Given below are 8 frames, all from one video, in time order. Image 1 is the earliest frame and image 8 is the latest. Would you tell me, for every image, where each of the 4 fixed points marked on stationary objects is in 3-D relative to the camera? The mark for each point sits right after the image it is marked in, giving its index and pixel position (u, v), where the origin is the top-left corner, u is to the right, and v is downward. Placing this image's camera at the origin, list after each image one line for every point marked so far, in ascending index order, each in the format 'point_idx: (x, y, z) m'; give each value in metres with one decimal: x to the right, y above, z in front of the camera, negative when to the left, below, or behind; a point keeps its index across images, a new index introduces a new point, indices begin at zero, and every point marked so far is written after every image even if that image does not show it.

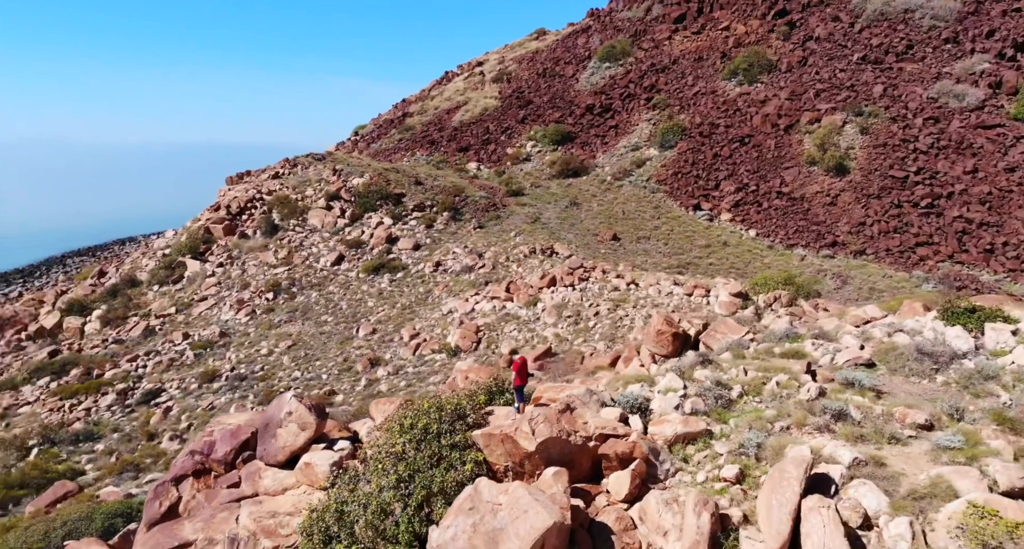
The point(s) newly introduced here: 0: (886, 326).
0: (+5.6, -0.8, +9.8) m
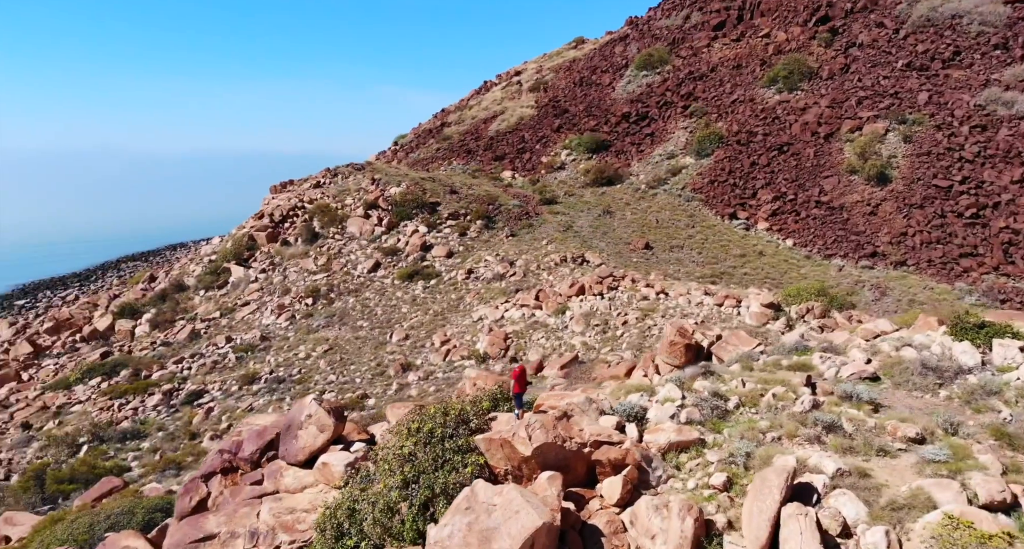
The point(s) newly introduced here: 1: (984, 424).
0: (+5.7, -1.0, +9.8) m
1: (+5.5, -1.7, +7.6) m
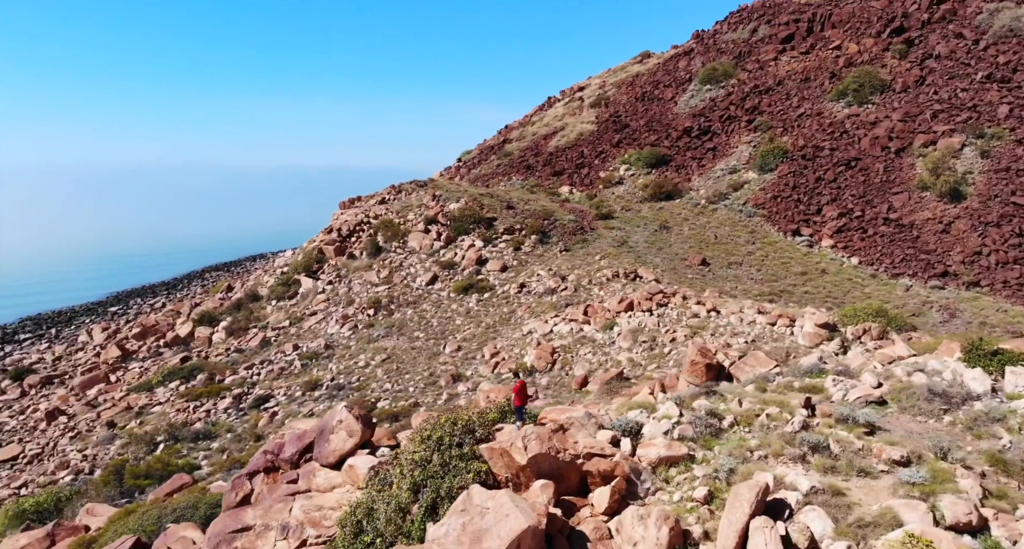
0: (+6.0, -1.4, +9.9) m
1: (+5.5, -2.0, +7.7) m
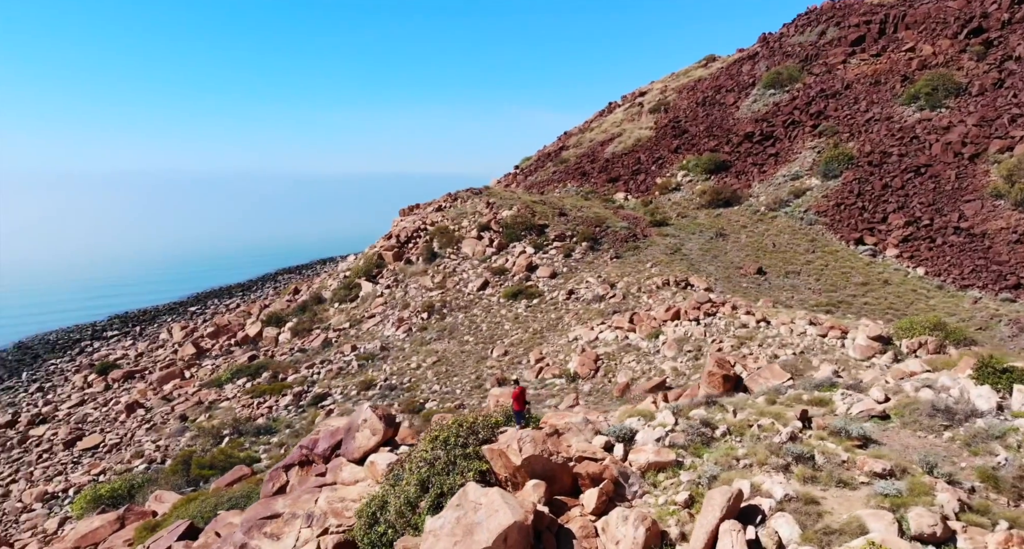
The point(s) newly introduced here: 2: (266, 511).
0: (+6.1, -1.6, +9.9) m
1: (+5.4, -2.2, +7.7) m
2: (-3.7, -3.6, +9.9) m
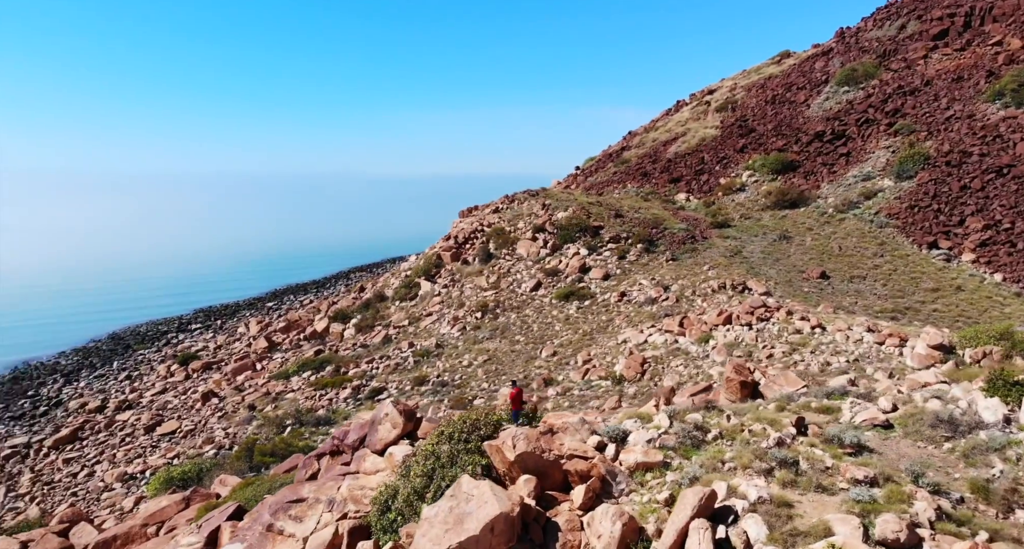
0: (+6.2, -1.7, +9.7) m
1: (+5.3, -2.4, +7.7) m
2: (-3.6, -3.6, +10.8) m
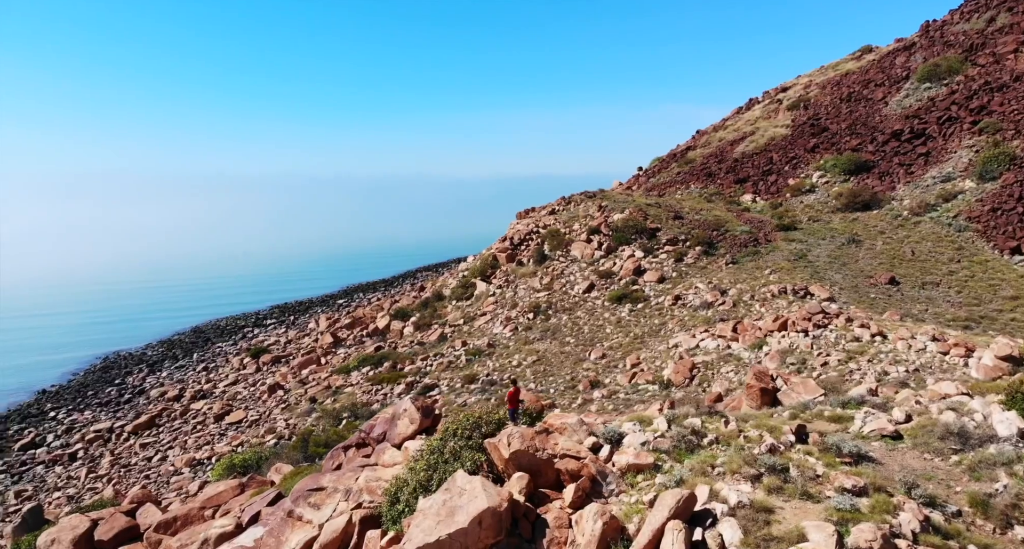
0: (+6.3, -1.8, +9.4) m
1: (+5.2, -2.5, +7.5) m
2: (-3.4, -3.6, +11.4) m
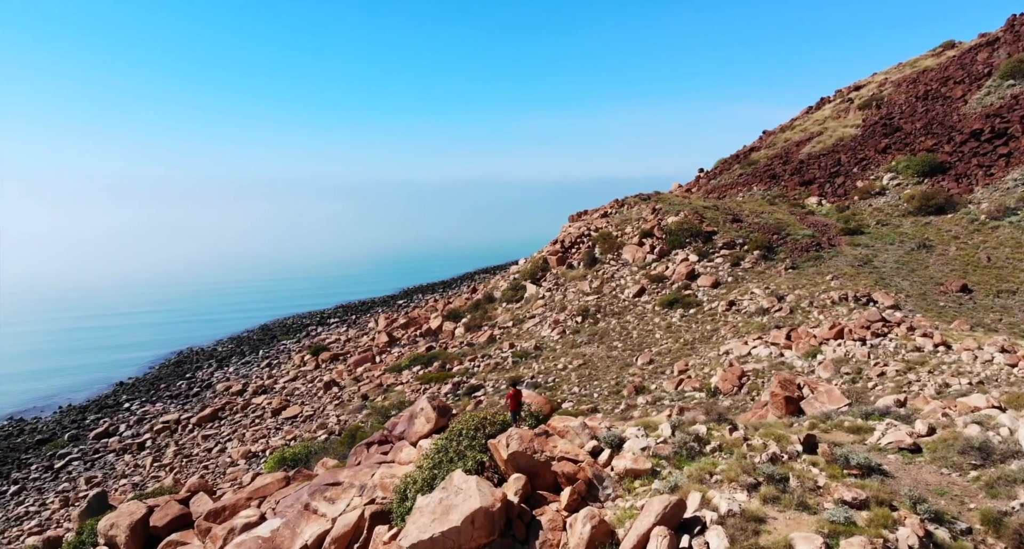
0: (+6.3, -1.9, +8.9) m
1: (+5.1, -2.5, +7.1) m
2: (-3.2, -3.6, +11.7) m
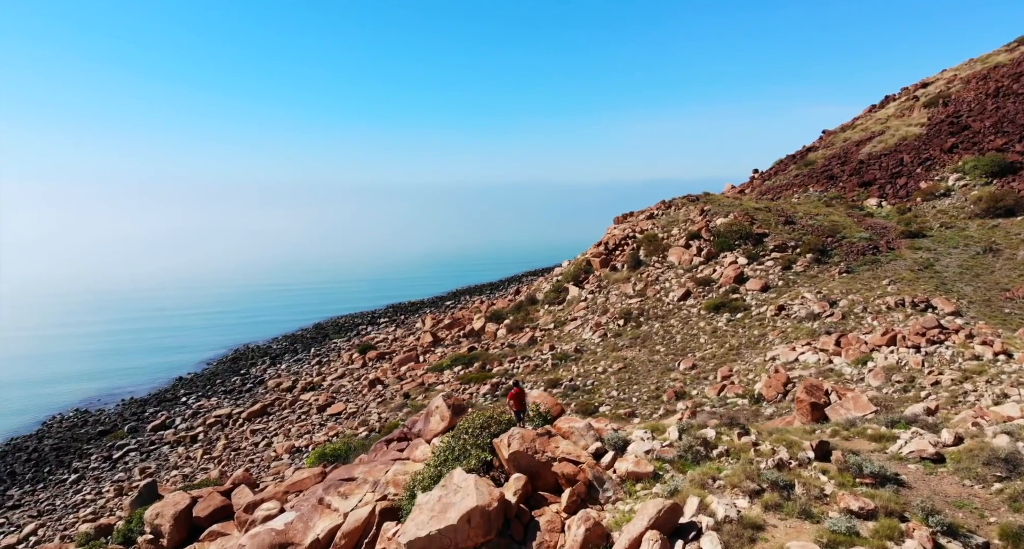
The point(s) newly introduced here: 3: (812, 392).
0: (+6.4, -1.9, +8.4) m
1: (+5.0, -2.5, +6.6) m
2: (-2.9, -3.6, +11.9) m
3: (+5.0, -2.0, +11.2) m
